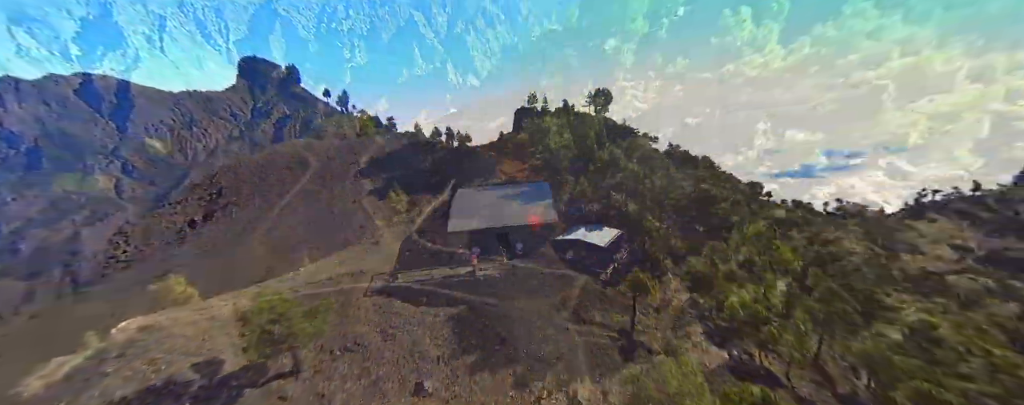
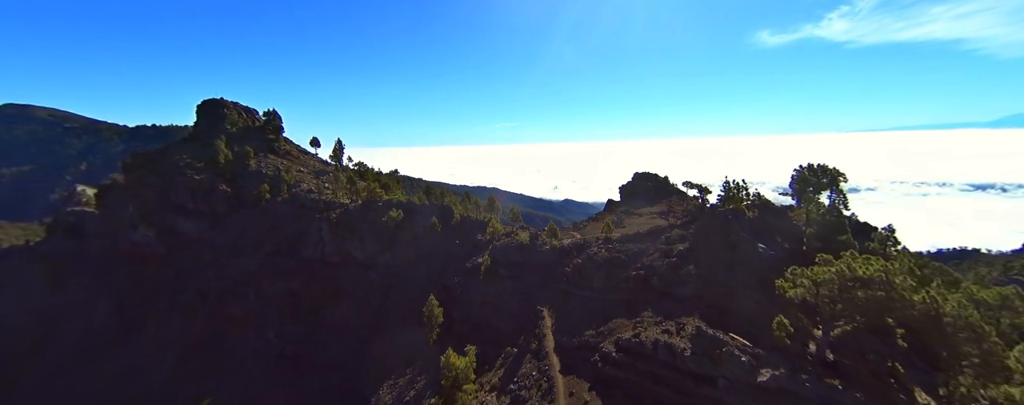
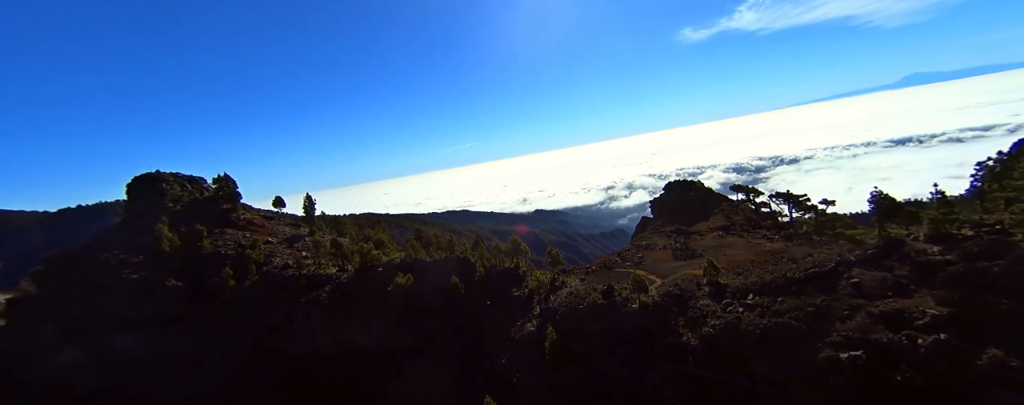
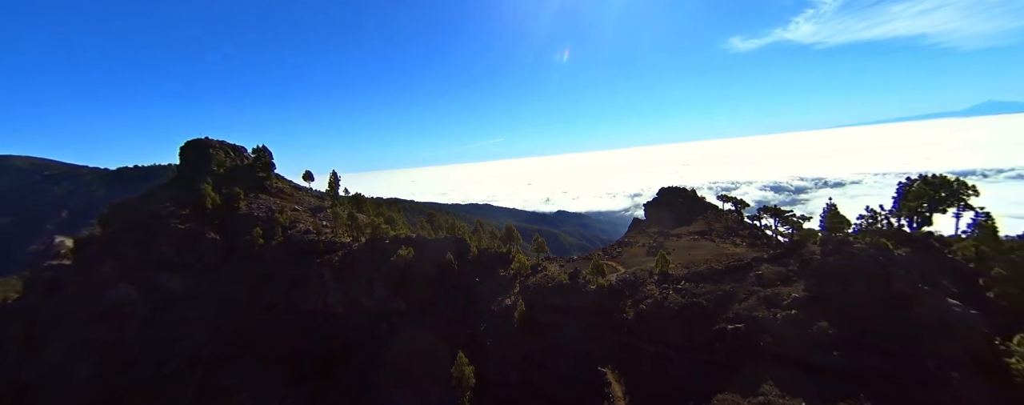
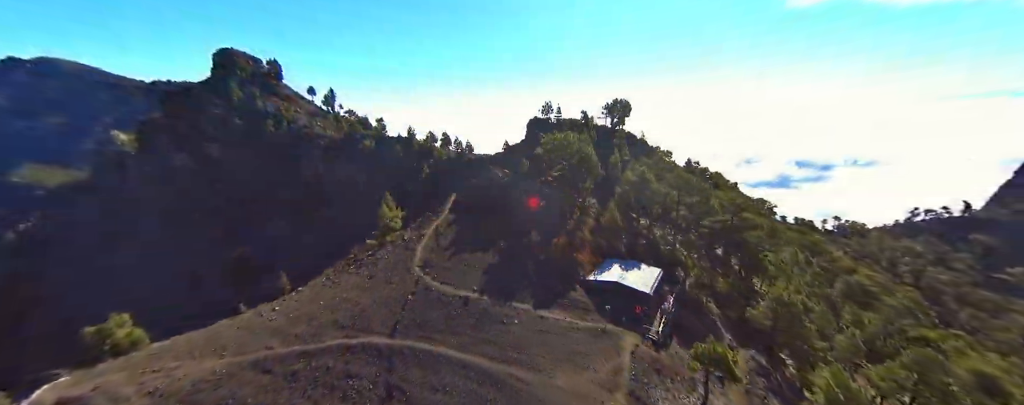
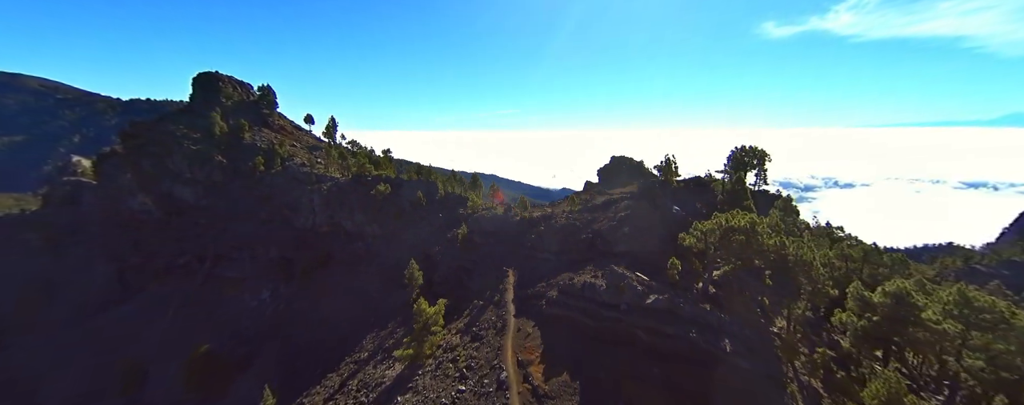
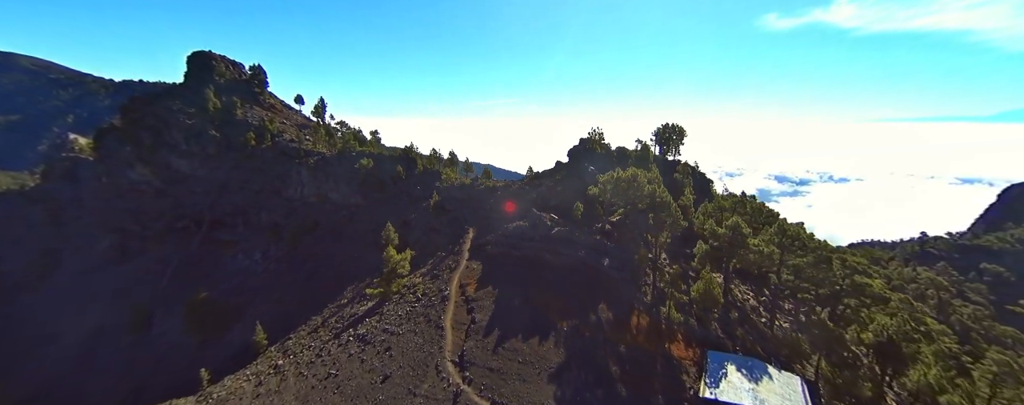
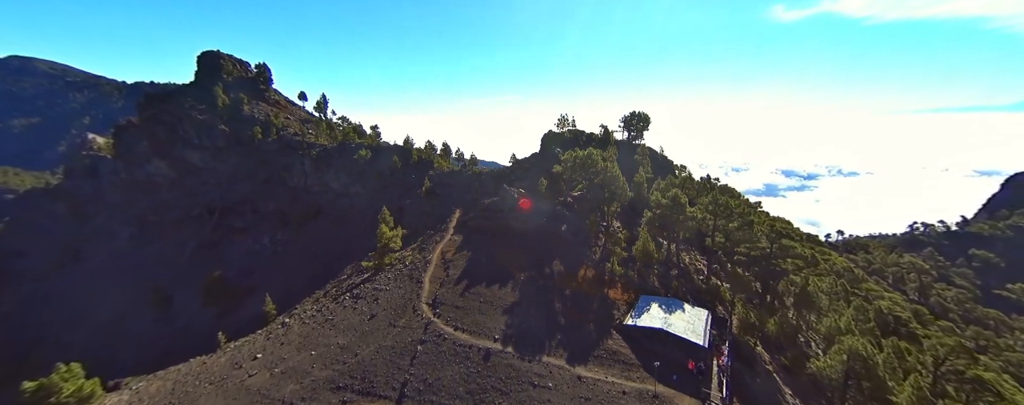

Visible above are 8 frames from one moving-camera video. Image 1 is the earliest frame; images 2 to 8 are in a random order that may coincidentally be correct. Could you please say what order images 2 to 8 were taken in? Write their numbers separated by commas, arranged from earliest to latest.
5, 8, 7, 6, 2, 4, 3
